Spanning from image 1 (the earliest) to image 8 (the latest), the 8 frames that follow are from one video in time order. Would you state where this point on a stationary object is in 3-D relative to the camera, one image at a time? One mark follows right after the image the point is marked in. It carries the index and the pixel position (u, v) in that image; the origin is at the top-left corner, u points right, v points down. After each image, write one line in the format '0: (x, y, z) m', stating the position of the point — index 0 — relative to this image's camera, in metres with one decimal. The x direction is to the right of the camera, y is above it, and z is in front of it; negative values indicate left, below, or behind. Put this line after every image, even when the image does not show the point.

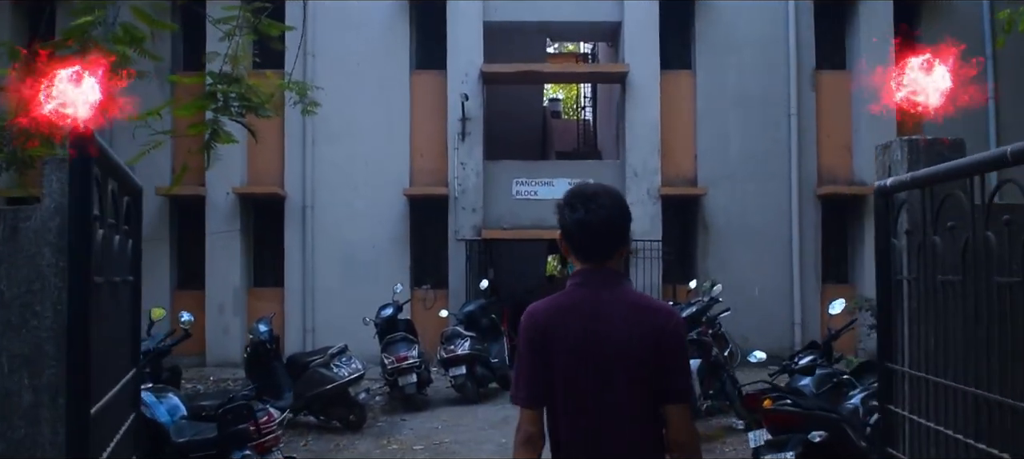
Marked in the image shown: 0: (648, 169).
0: (+5.1, +2.3, +13.8) m
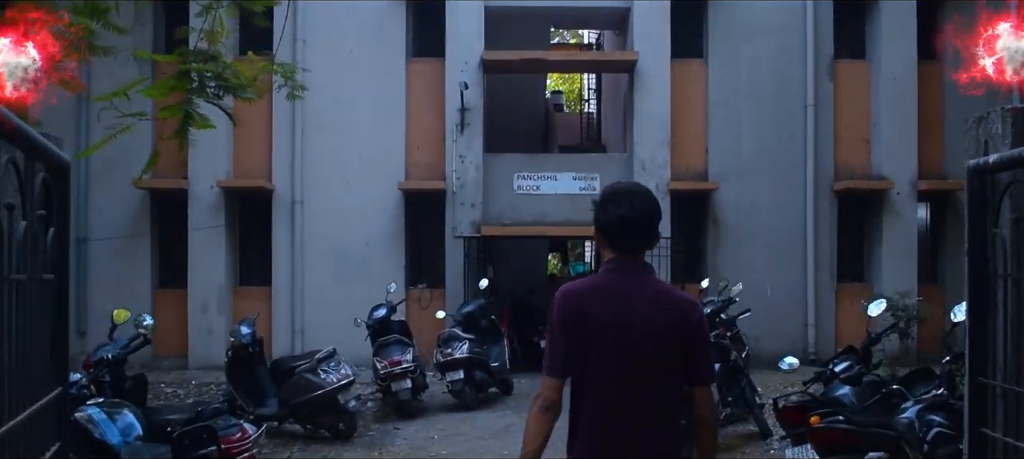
0: (+5.1, +2.4, +13.1) m
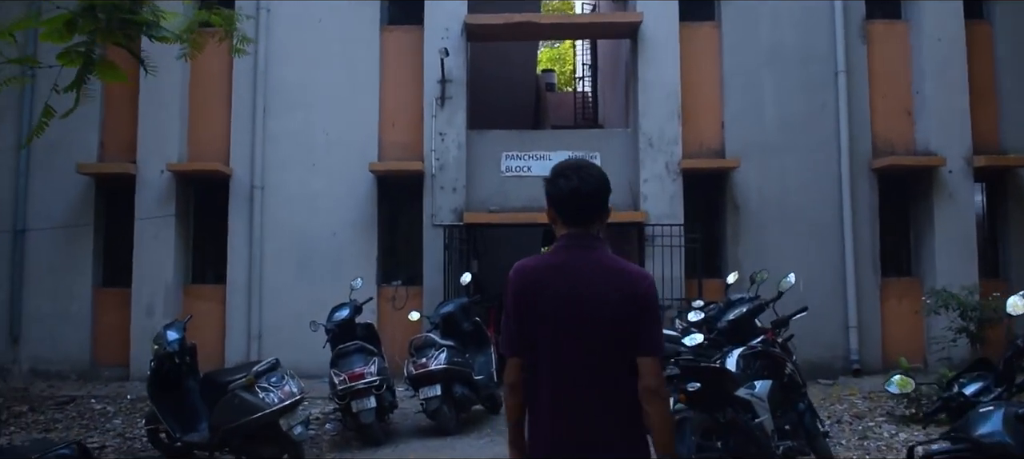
0: (+4.8, +2.9, +11.3) m
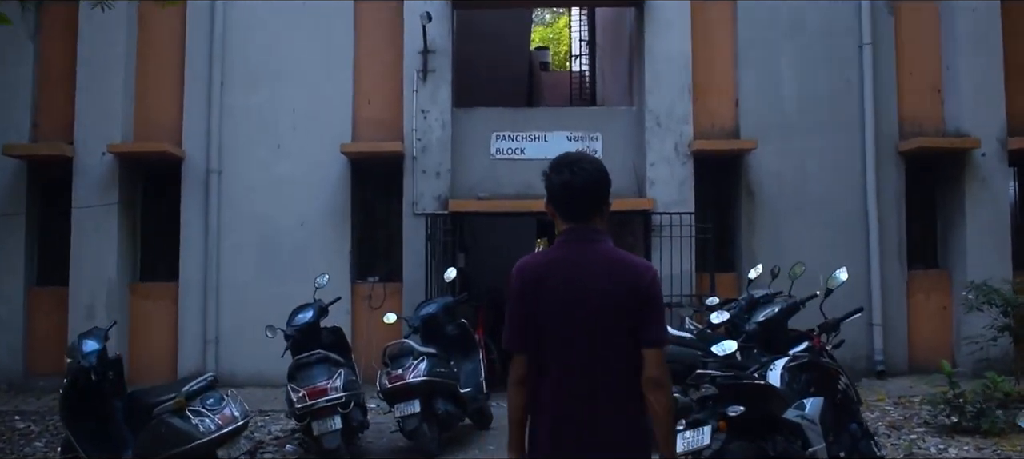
0: (+4.5, +3.2, +10.2) m
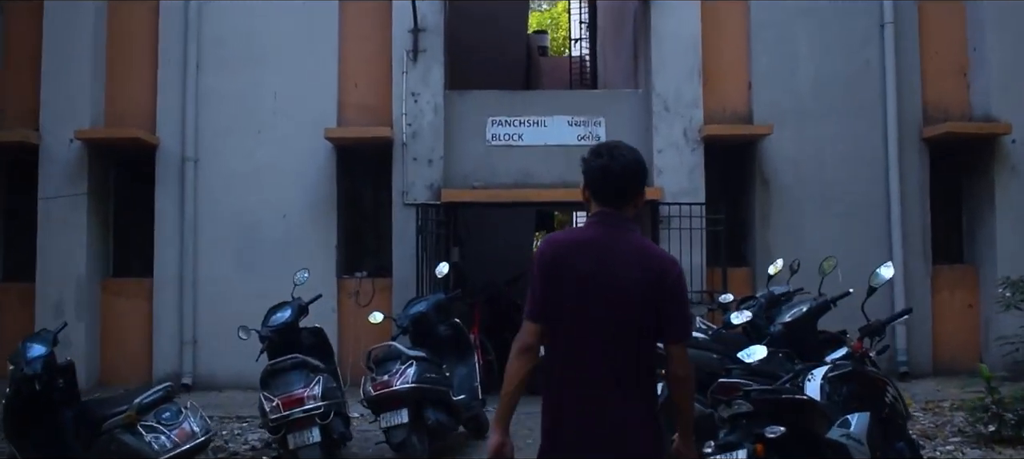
0: (+4.4, +3.4, +9.5) m
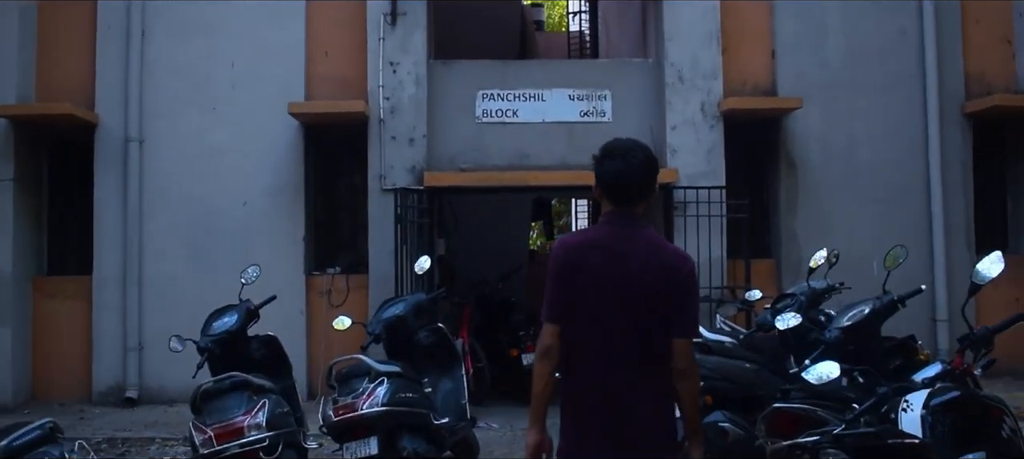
0: (+4.3, +3.6, +8.3) m
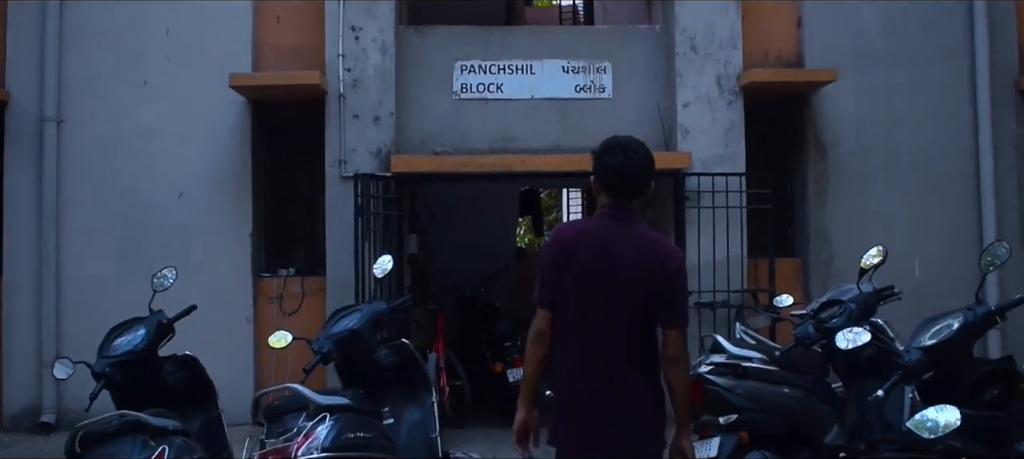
0: (+4.0, +3.8, +7.1) m
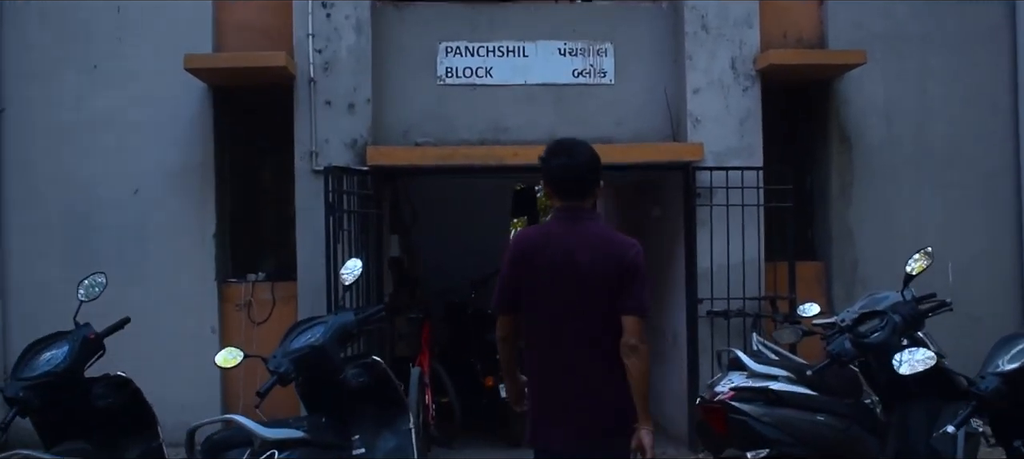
0: (+3.8, +3.8, +6.5) m
